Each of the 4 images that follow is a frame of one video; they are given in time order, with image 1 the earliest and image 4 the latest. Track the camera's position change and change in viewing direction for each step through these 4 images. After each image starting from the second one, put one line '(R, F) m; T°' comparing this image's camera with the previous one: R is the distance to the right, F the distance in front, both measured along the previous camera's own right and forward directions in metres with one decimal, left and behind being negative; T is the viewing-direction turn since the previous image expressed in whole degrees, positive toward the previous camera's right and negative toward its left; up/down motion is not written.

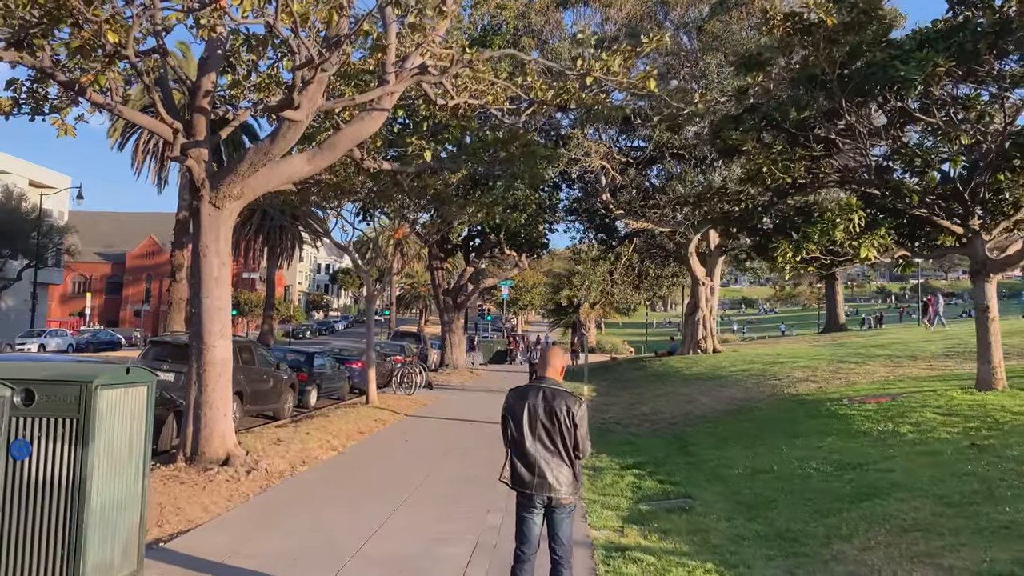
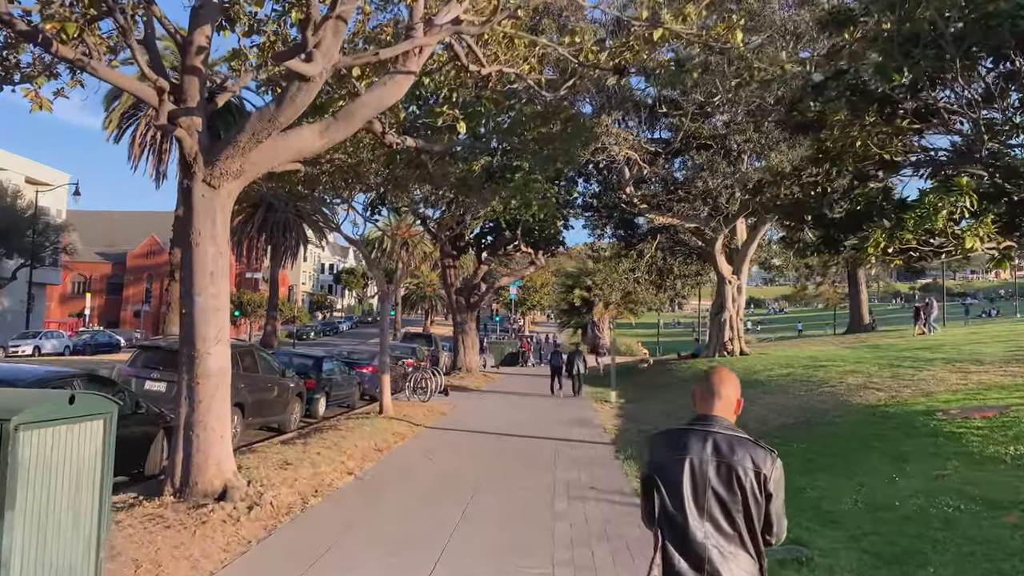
(-0.5, +1.5) m; 0°
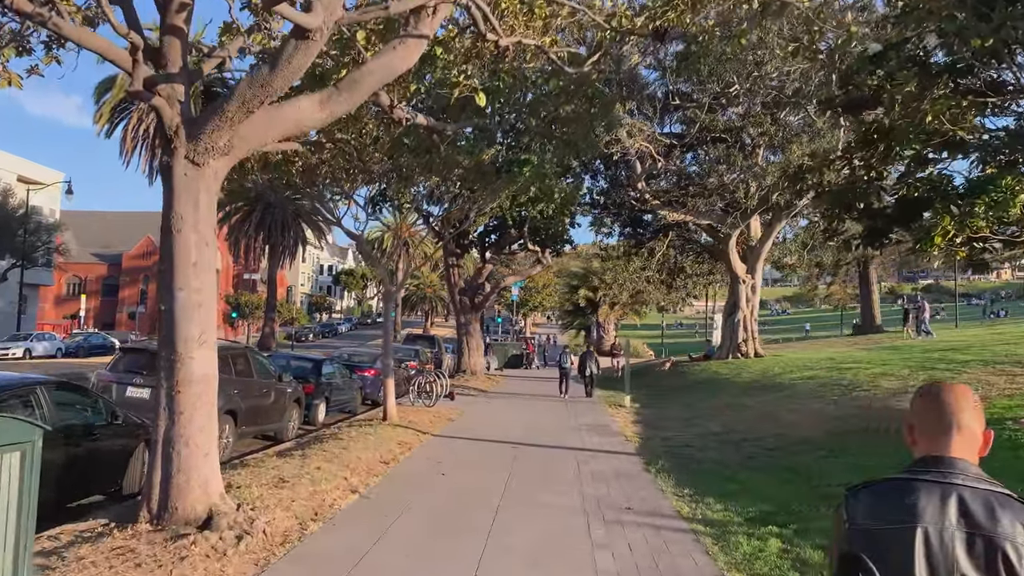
(-0.3, +1.0) m; 0°
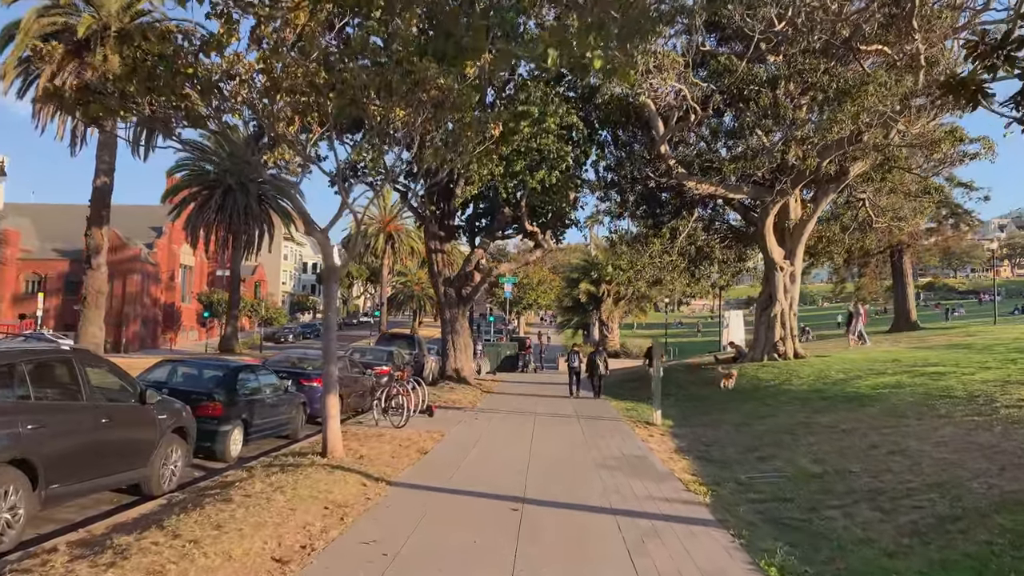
(-0.1, +4.3) m; +1°
